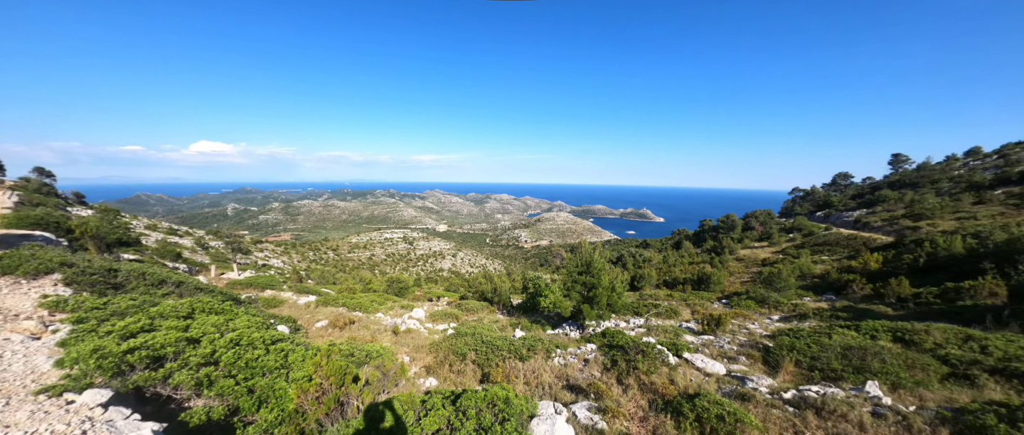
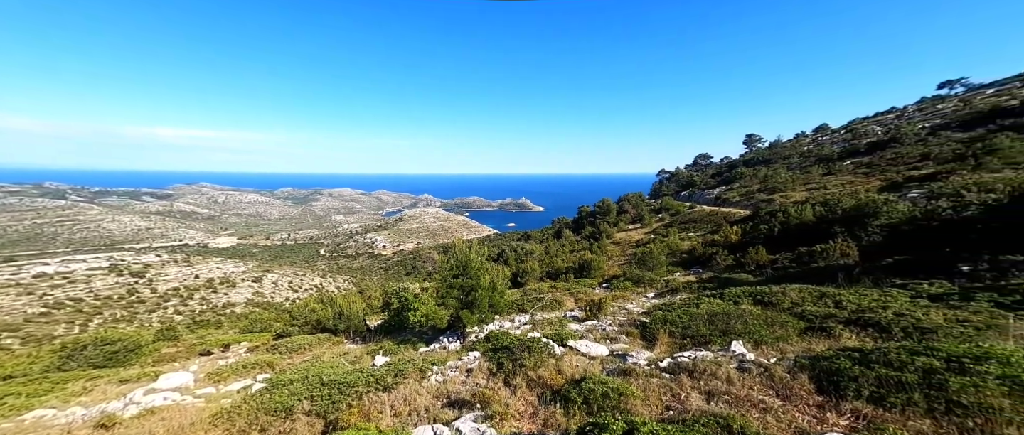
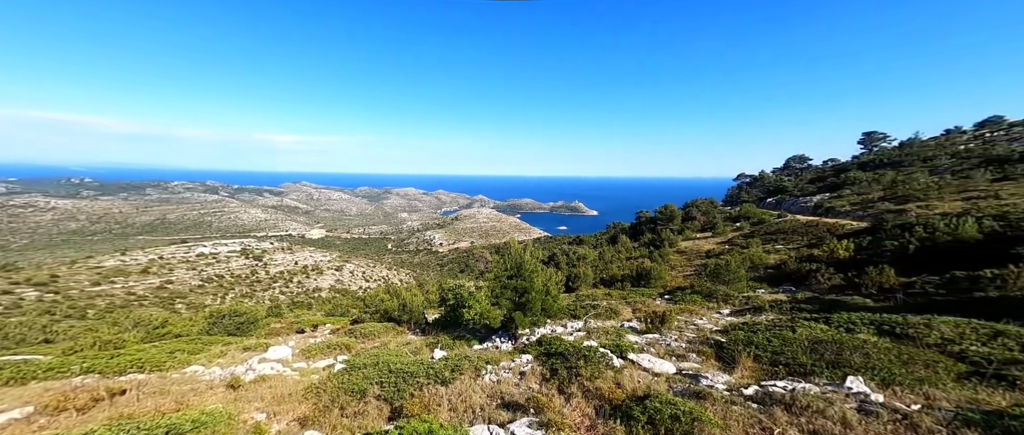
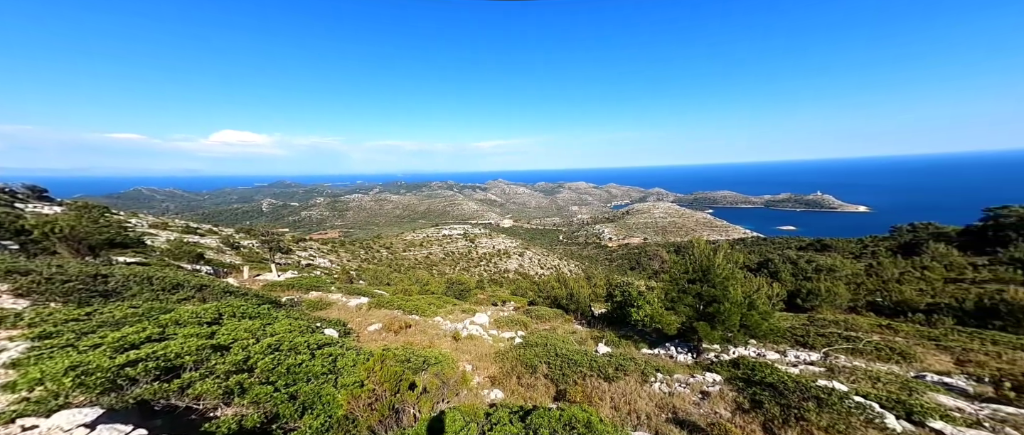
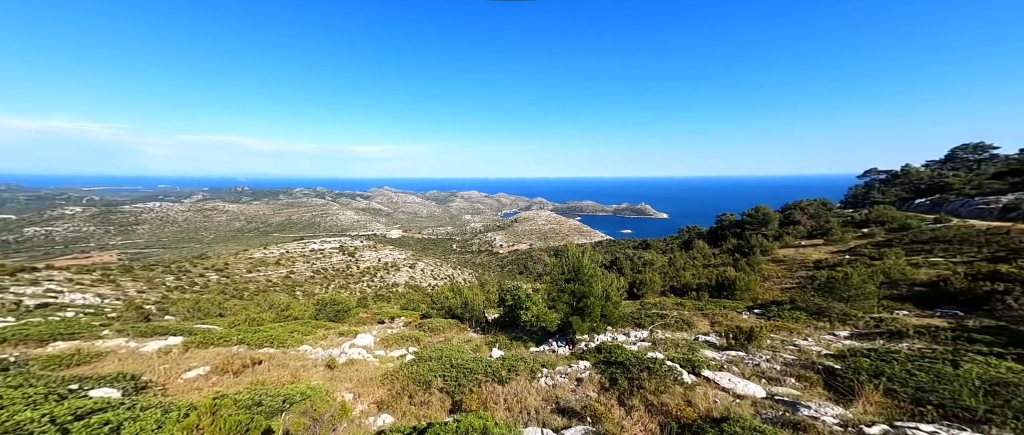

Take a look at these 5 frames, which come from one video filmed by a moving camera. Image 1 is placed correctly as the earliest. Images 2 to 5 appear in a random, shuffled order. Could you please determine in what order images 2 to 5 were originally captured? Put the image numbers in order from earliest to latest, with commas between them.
4, 5, 3, 2
